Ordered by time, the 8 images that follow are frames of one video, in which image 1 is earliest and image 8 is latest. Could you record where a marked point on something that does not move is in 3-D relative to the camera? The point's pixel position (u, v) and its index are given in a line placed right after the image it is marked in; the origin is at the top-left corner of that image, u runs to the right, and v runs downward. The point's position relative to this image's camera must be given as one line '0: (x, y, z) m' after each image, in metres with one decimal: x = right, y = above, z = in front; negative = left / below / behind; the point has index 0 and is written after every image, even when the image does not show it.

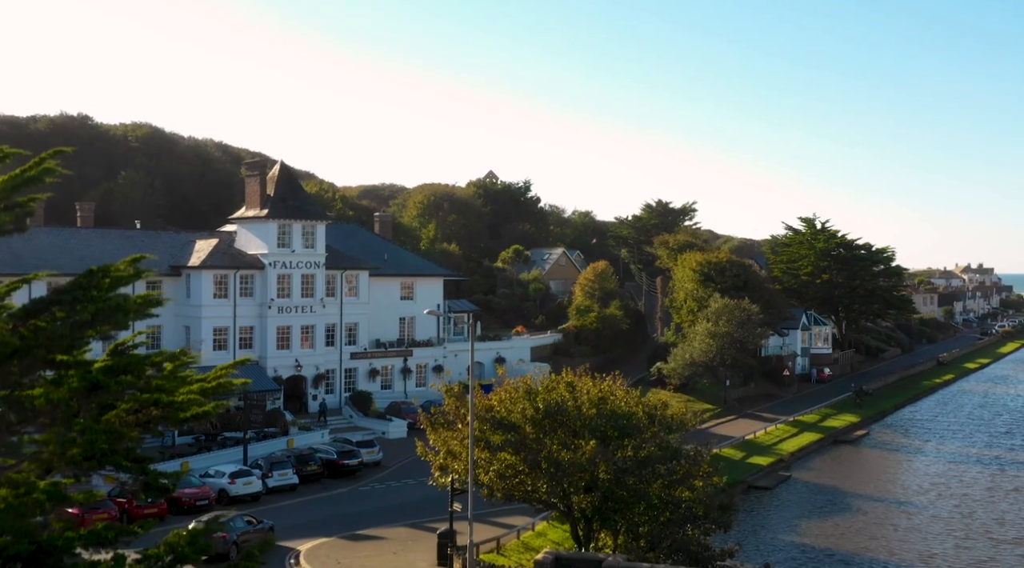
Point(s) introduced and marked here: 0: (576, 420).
0: (+1.1, -2.3, +15.9) m
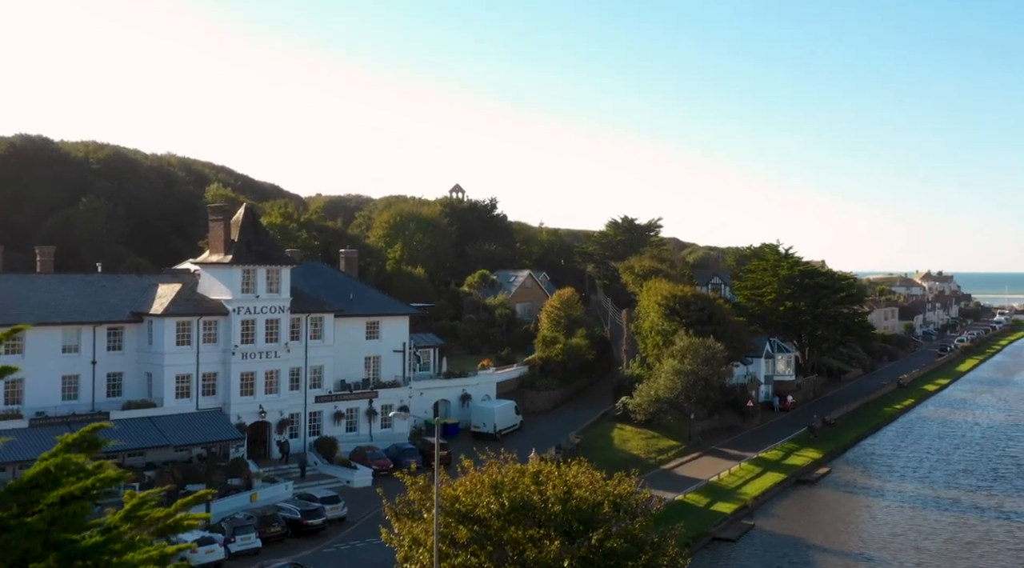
0: (+0.5, -4.0, +15.9) m
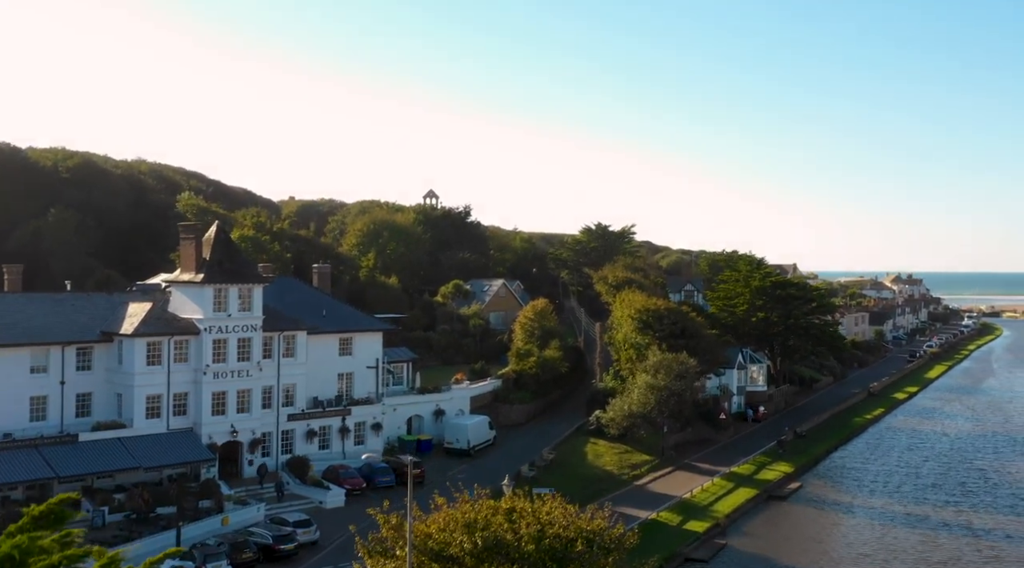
0: (0.0, -4.6, +15.9) m
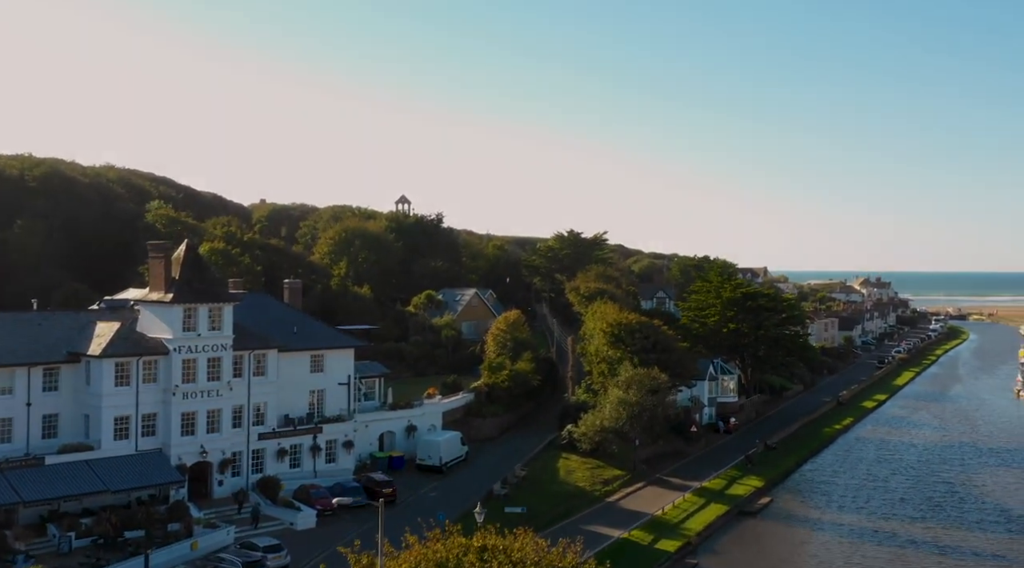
0: (-0.5, -5.3, +15.9) m
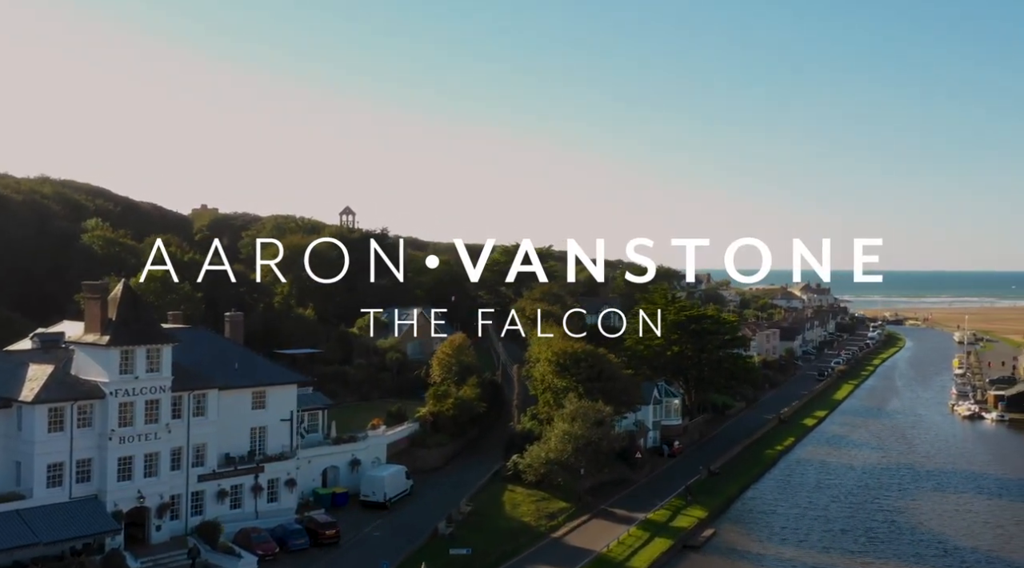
0: (-1.5, -6.7, +15.8) m
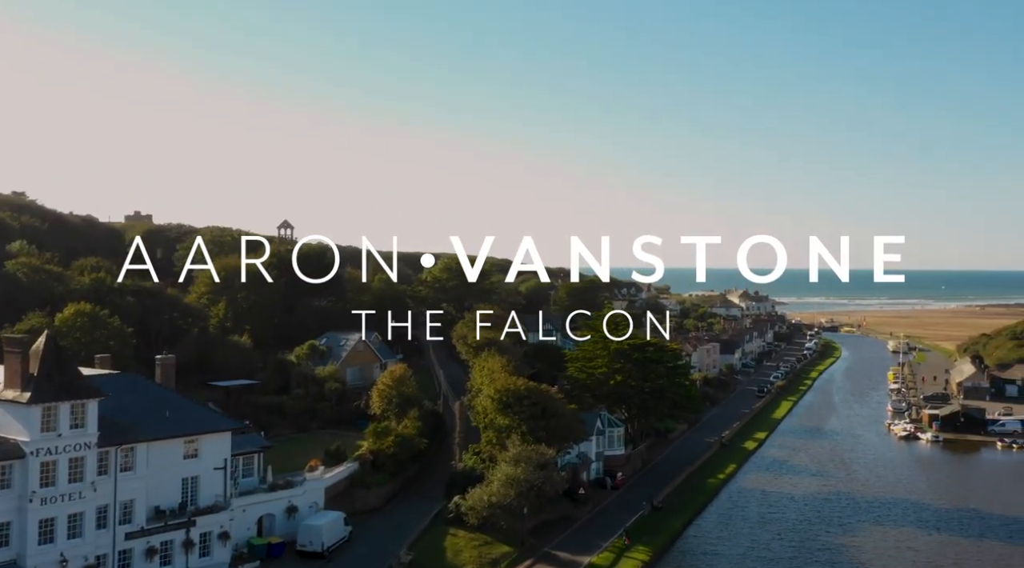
0: (-2.4, -8.5, +15.0) m
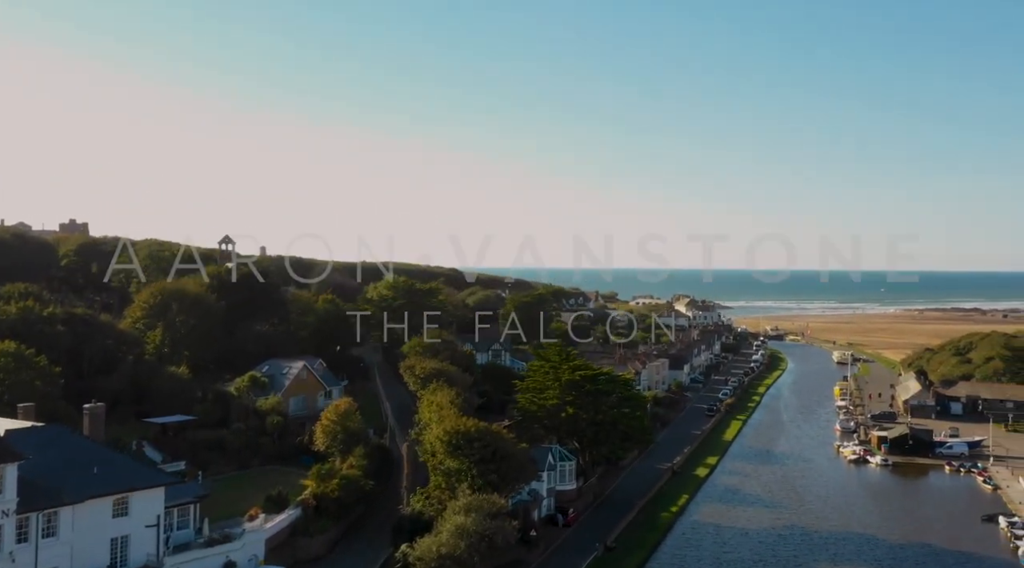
0: (-3.1, -10.2, +13.4) m
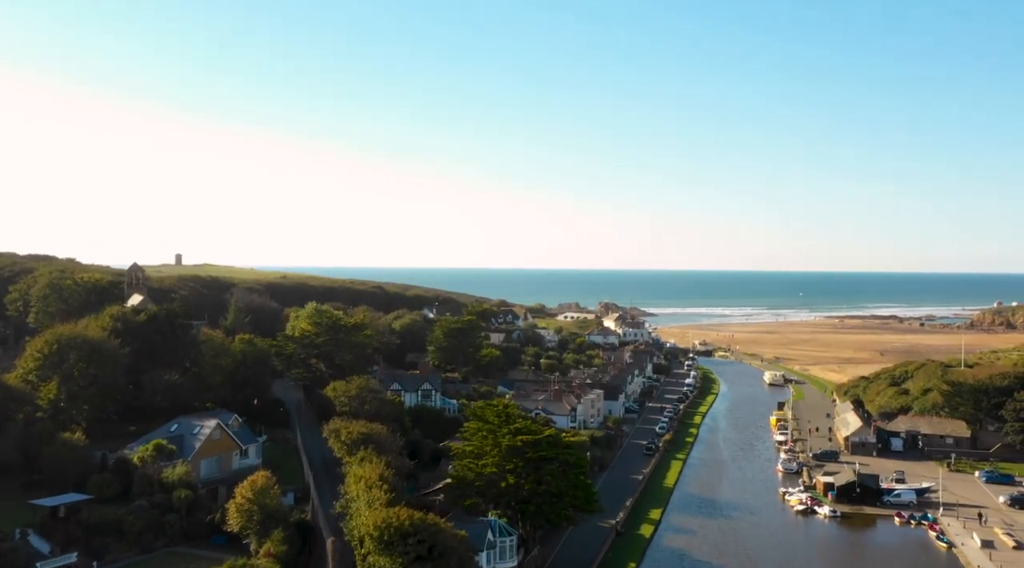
0: (-3.3, -13.3, +8.8) m
